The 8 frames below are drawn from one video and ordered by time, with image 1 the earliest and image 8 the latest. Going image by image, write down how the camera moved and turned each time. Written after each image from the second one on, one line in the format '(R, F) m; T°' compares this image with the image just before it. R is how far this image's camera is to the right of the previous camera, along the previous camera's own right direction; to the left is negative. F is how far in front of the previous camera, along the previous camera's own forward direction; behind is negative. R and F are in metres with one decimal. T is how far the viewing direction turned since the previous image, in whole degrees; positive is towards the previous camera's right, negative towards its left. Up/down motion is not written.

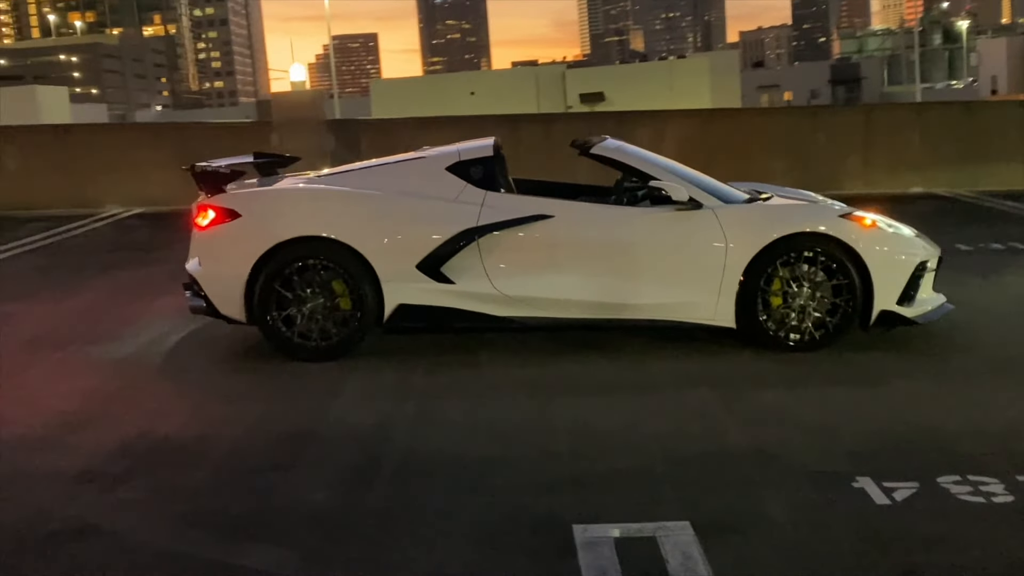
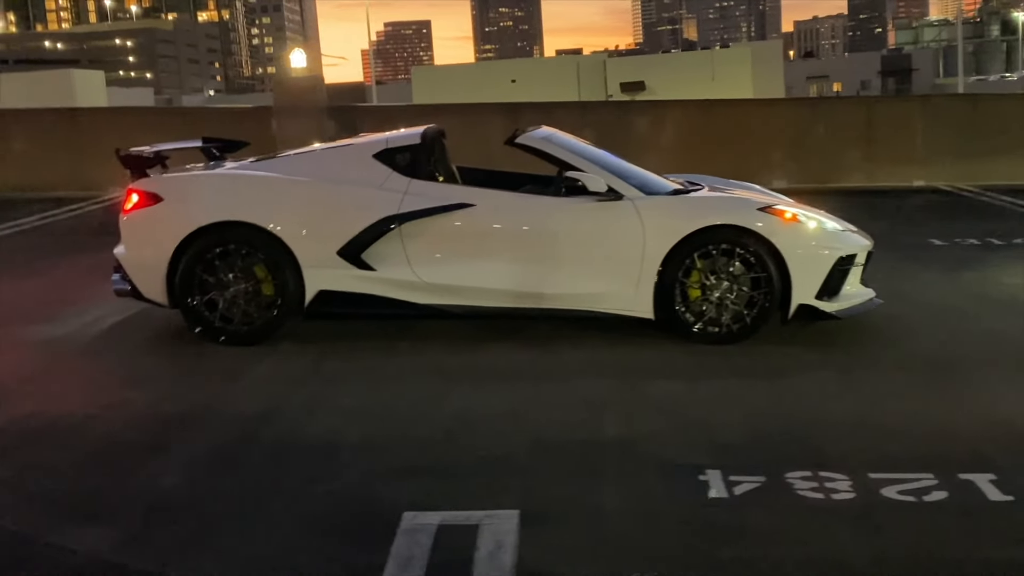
(+0.7, 0.0) m; -2°
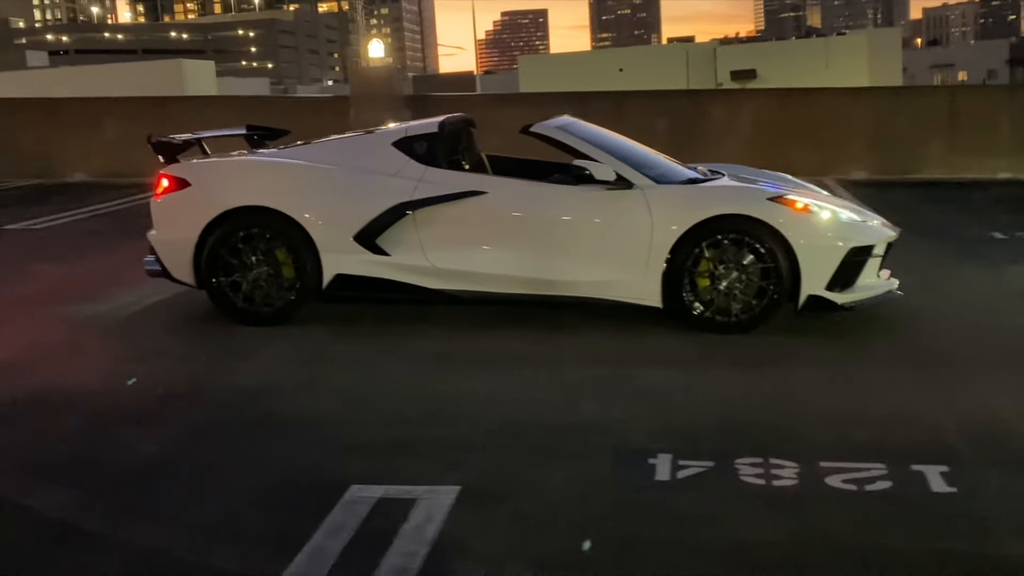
(+0.5, -0.1) m; -5°
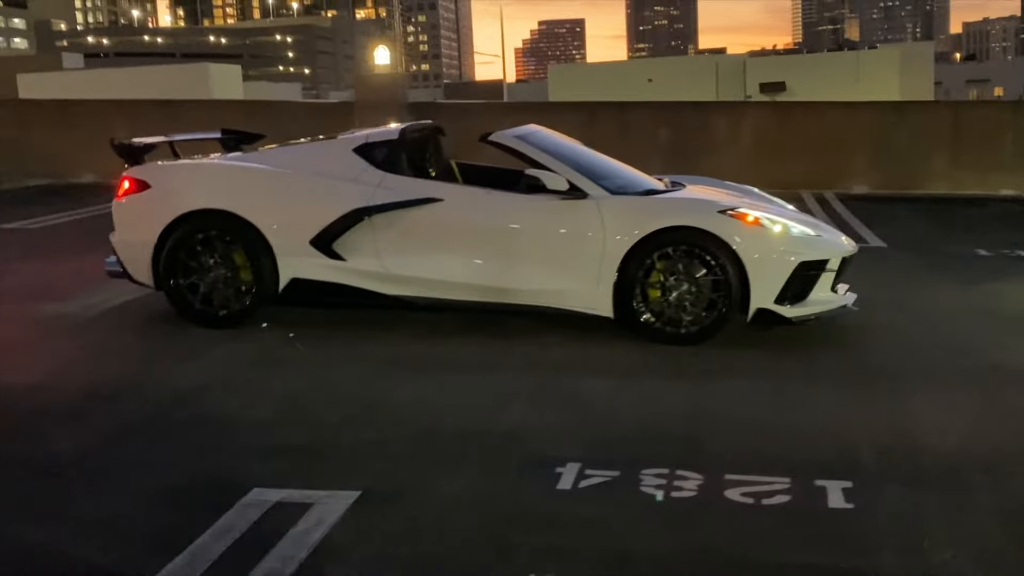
(+0.4, 0.0) m; -1°
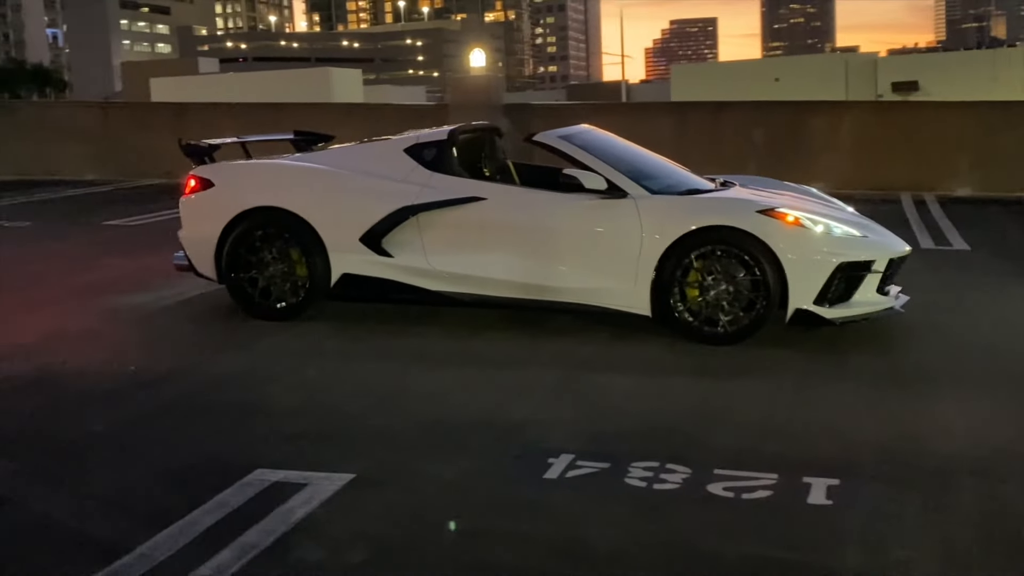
(+0.5, -0.1) m; -6°
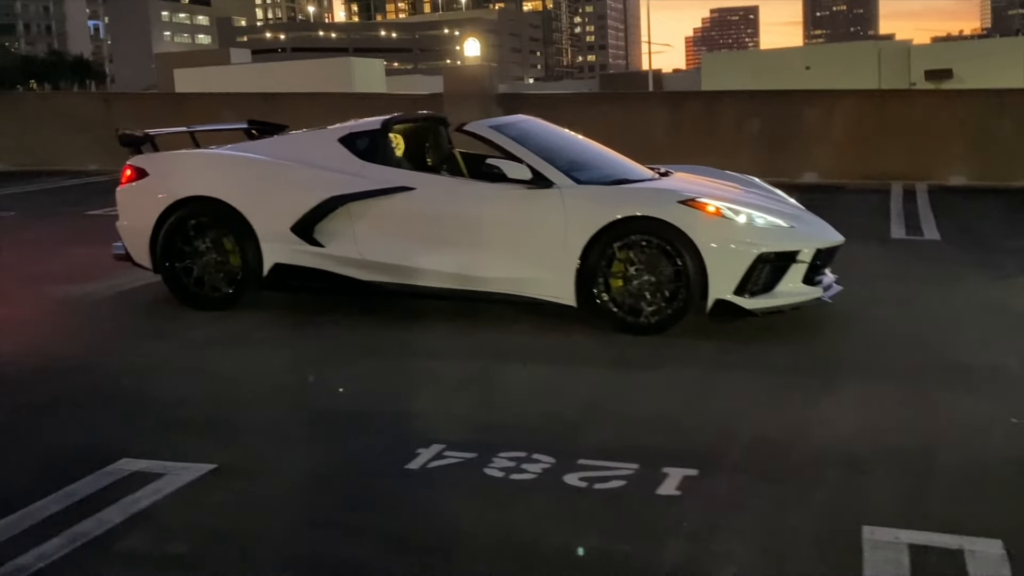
(+0.6, 0.0) m; -1°
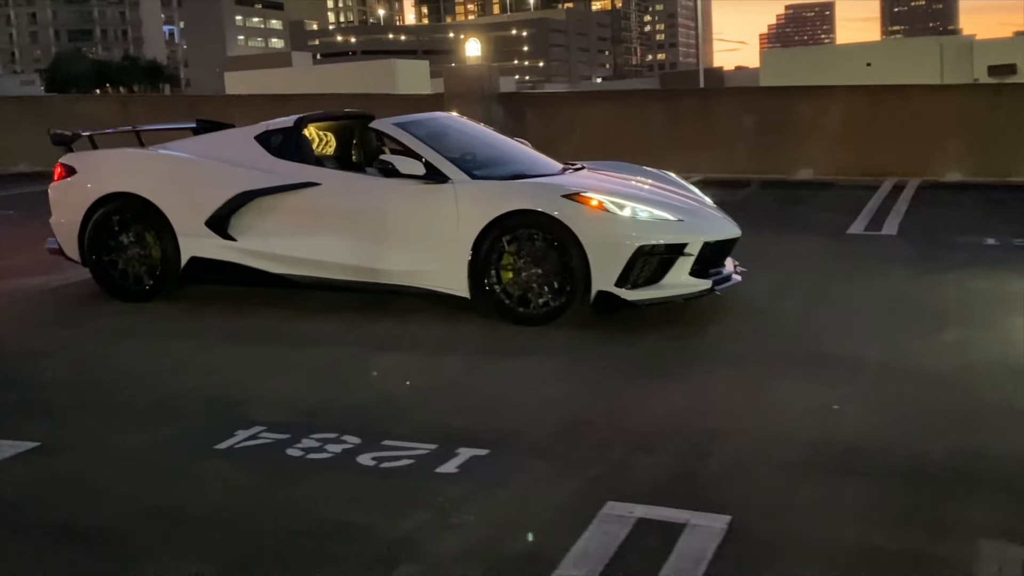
(+0.9, -0.2) m; -3°
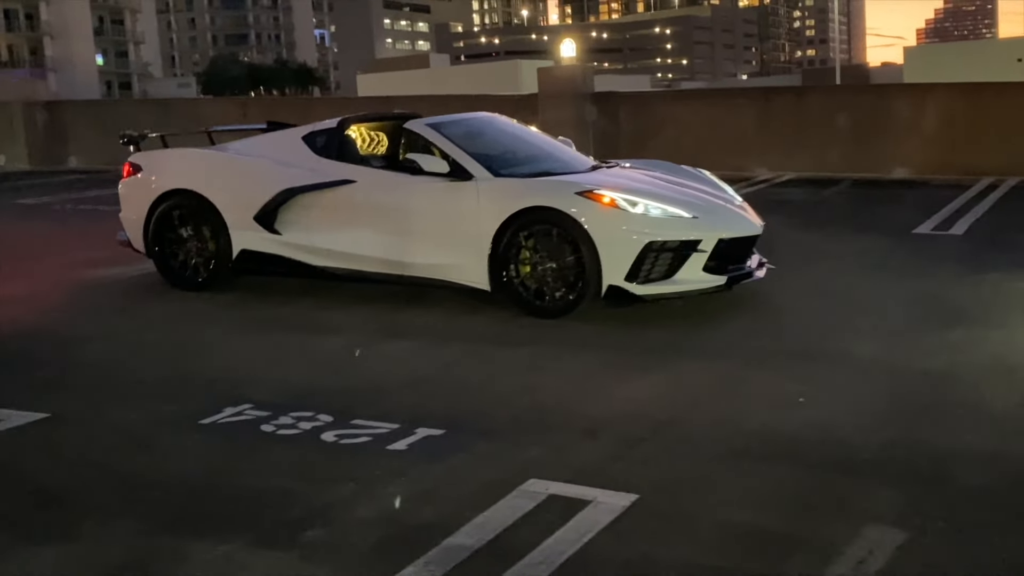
(+0.7, -0.2) m; -7°
